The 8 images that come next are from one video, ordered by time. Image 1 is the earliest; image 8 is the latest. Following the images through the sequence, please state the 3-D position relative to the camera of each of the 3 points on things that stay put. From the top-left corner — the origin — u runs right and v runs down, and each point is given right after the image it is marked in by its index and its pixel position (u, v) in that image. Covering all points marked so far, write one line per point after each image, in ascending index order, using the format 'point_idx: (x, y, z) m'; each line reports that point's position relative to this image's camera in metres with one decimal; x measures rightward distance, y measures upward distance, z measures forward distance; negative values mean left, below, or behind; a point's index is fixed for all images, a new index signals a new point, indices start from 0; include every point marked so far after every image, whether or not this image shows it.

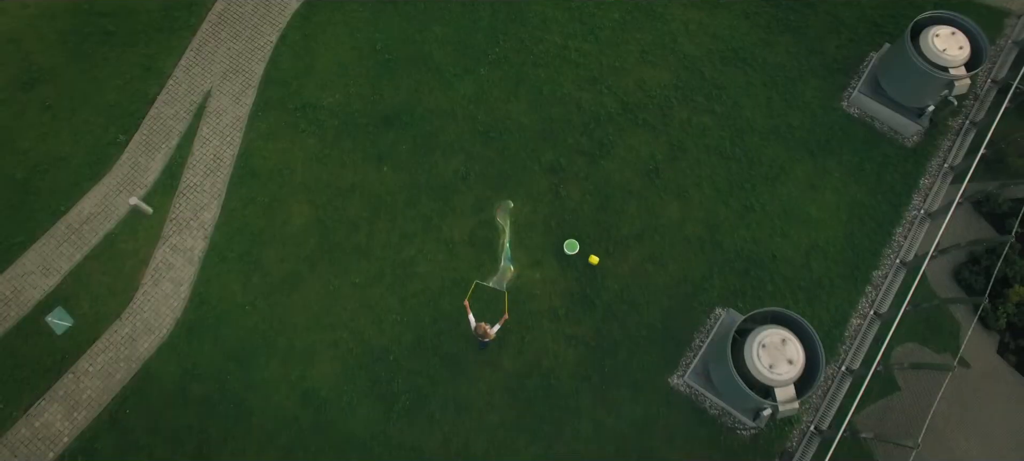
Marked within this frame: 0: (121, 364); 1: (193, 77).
0: (-5.7, -2.0, +8.9) m
1: (-5.6, +2.8, +10.8) m
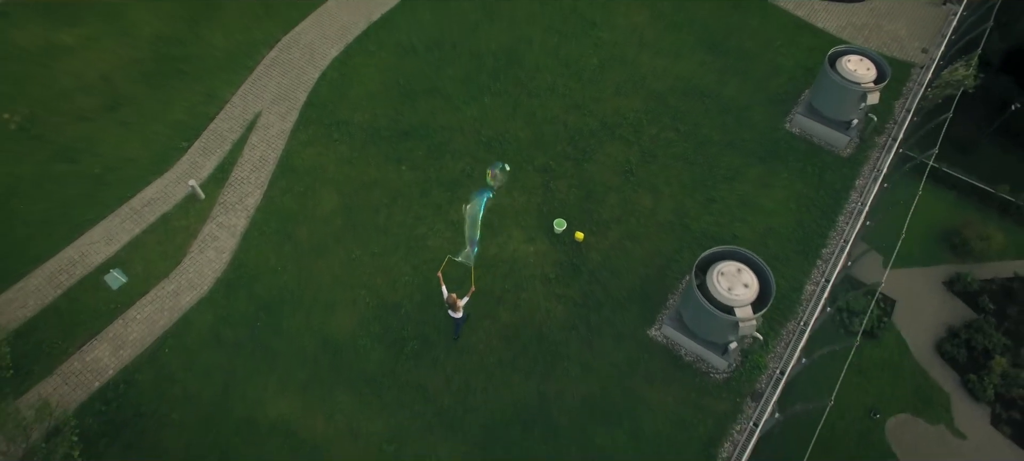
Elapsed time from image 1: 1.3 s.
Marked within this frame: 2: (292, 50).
0: (-5.8, -1.4, +10.2) m
1: (-5.6, +2.8, +13.1) m
2: (-5.0, +4.2, +14.2) m
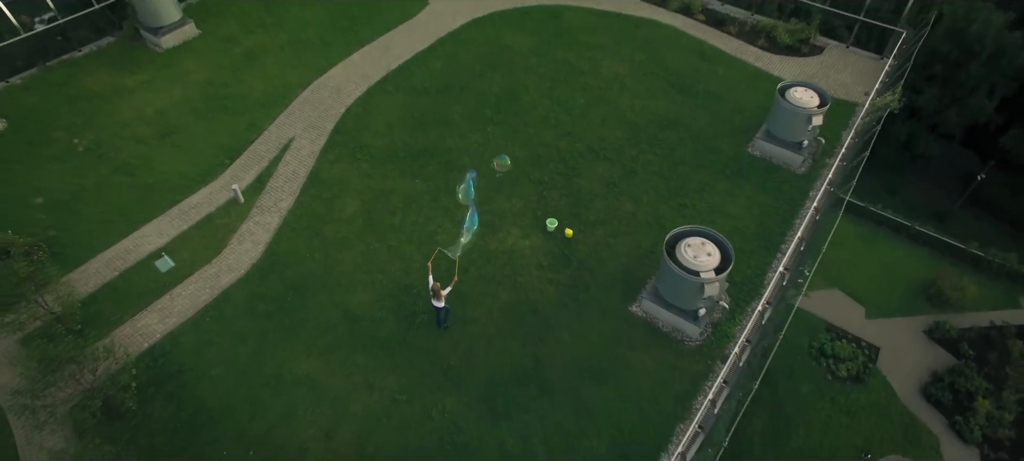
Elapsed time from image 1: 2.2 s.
0: (-5.8, -1.1, +11.6) m
1: (-5.6, +2.5, +15.2) m
2: (-5.0, +3.7, +16.5) m
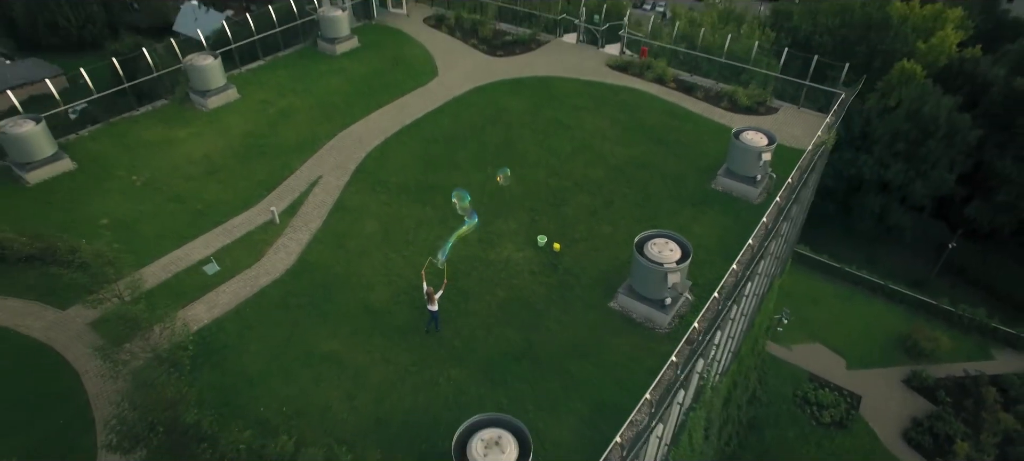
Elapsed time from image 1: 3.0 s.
0: (-5.9, -1.2, +13.6) m
1: (-5.7, +1.8, +17.7) m
2: (-5.1, +2.8, +19.1) m
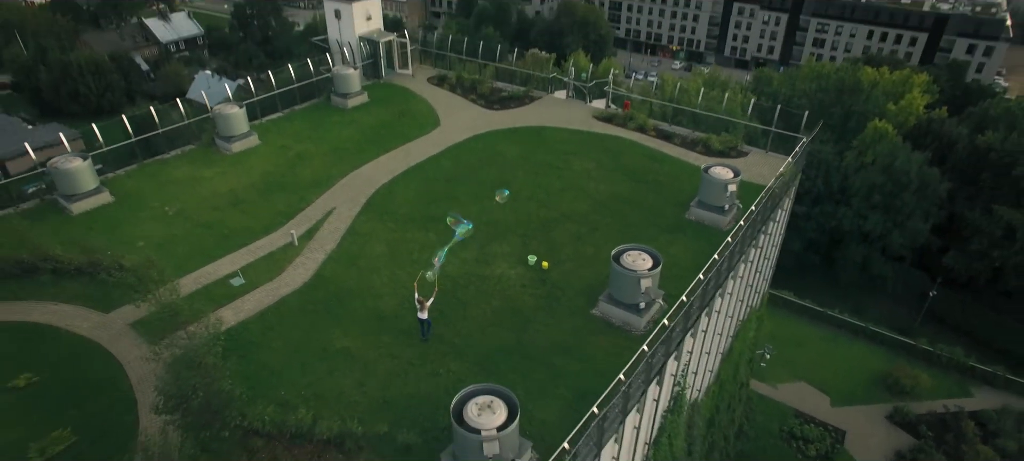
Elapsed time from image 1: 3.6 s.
0: (-6.1, -1.6, +15.3) m
1: (-5.9, +0.9, +19.7) m
2: (-5.3, +1.8, +21.2) m
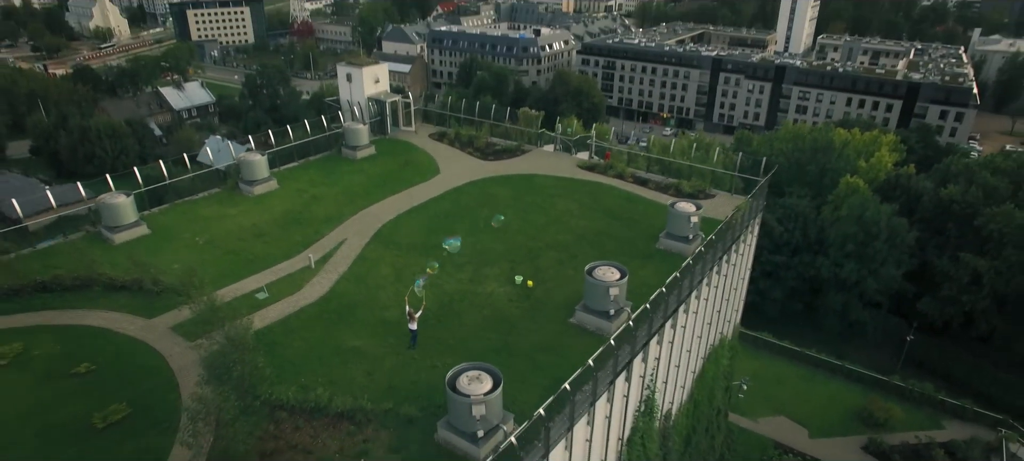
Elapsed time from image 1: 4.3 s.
0: (-6.4, -2.2, +17.6) m
1: (-6.3, -0.1, +22.3) m
2: (-5.6, +0.6, +23.9) m
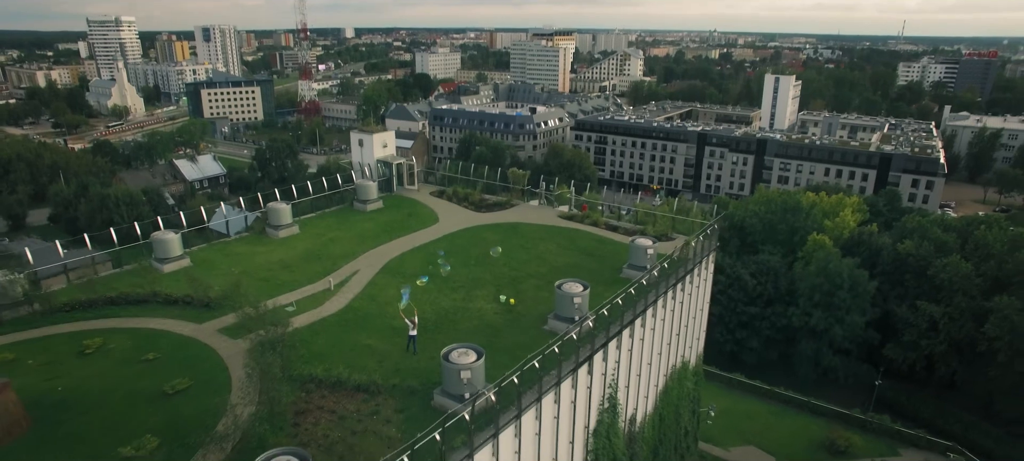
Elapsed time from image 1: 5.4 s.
0: (-6.9, -3.0, +21.5) m
1: (-6.8, -1.5, +26.3) m
2: (-6.2, -1.0, +28.0) m
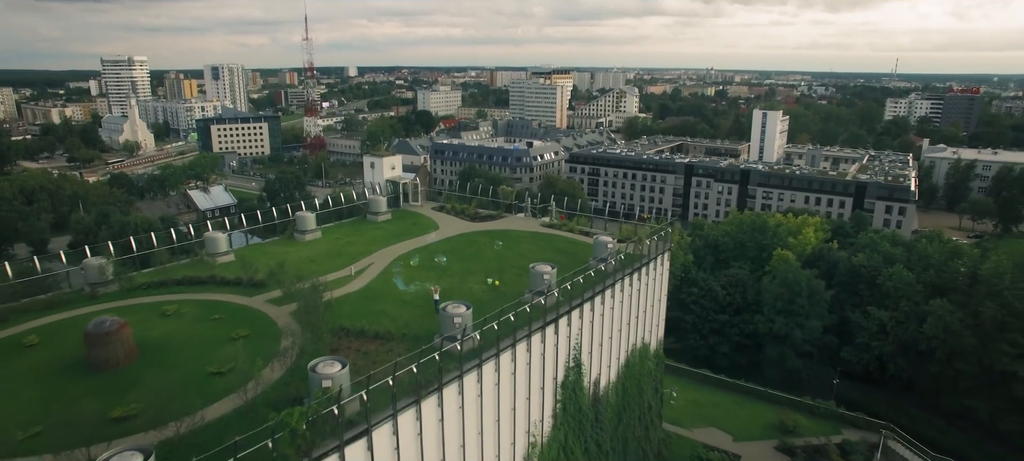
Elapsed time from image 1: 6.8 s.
0: (-7.6, -2.8, +27.1) m
1: (-7.5, -1.5, +32.0) m
2: (-6.9, -1.1, +33.7) m
